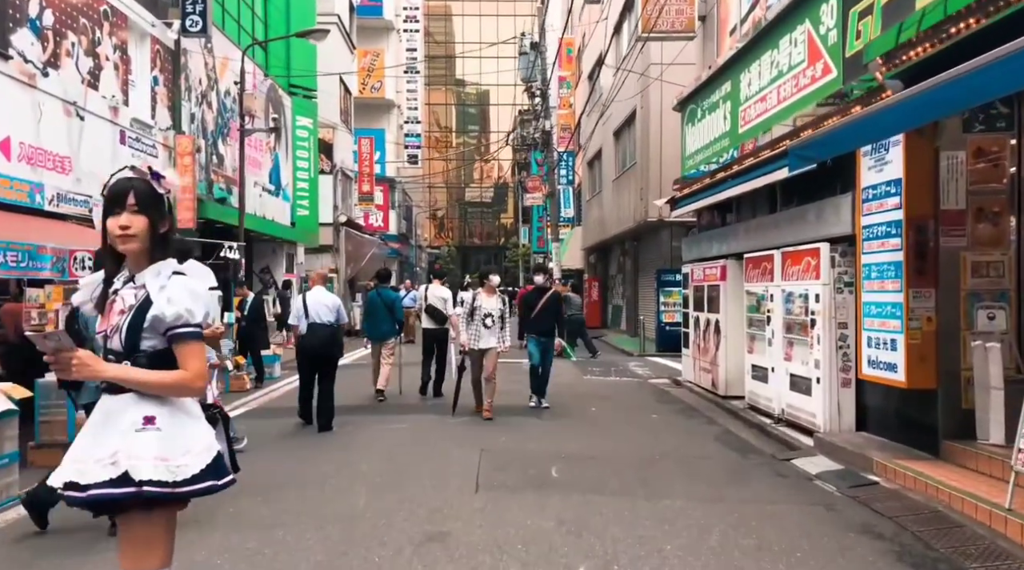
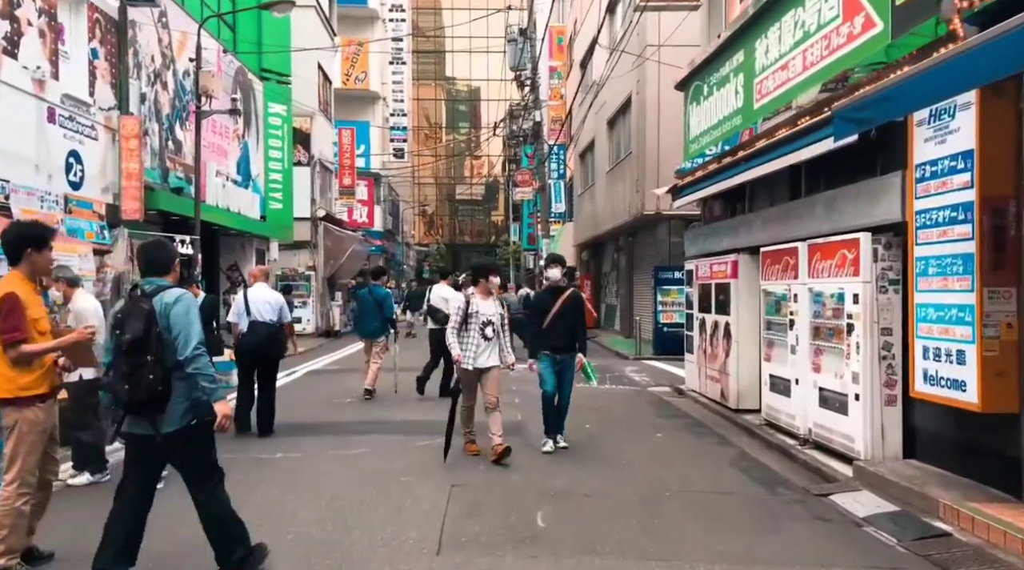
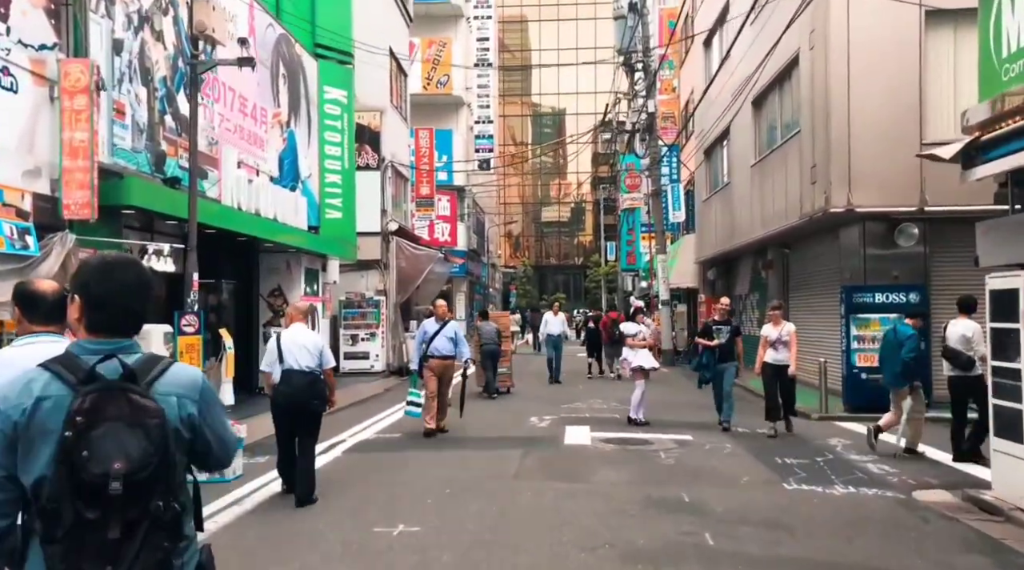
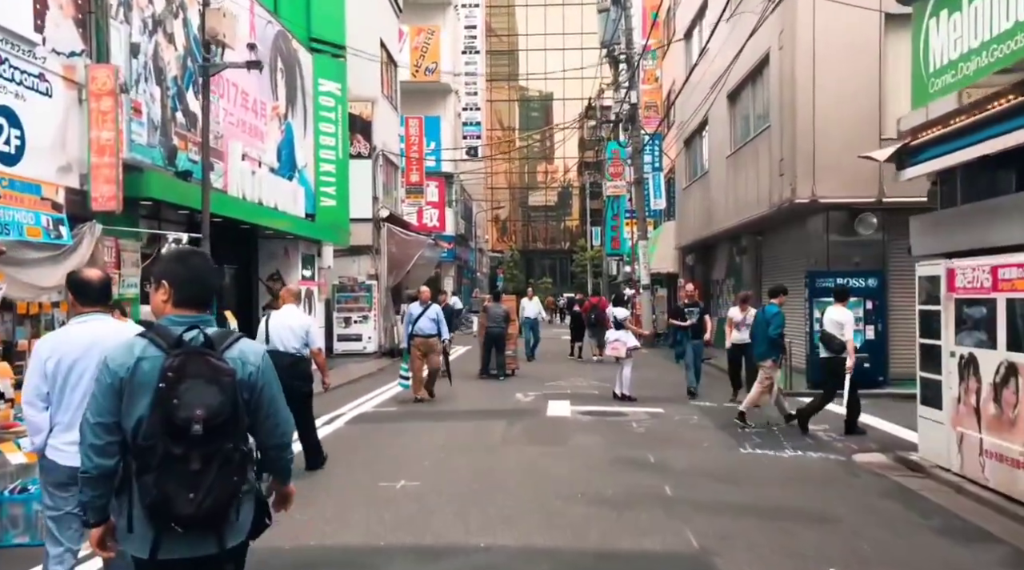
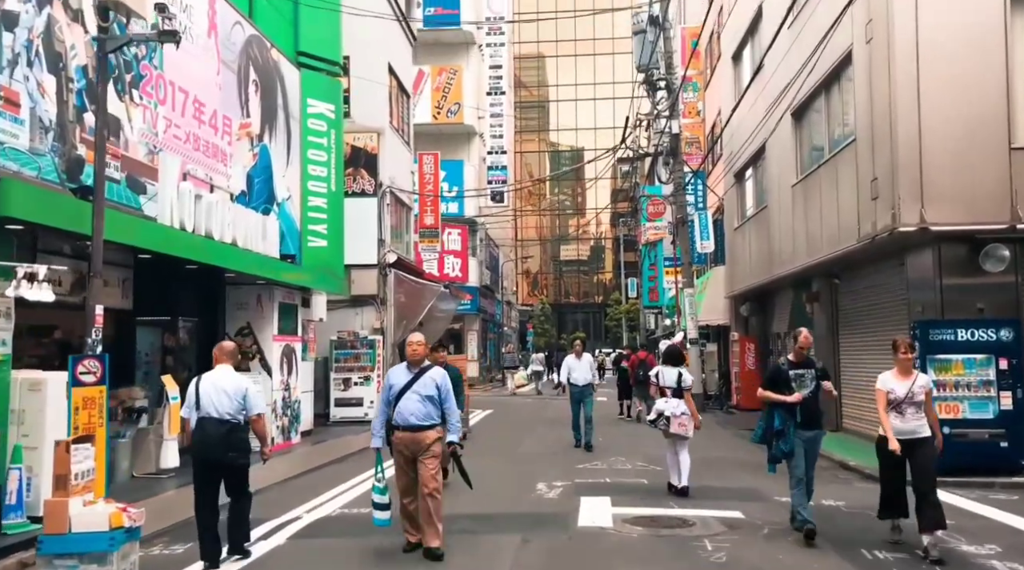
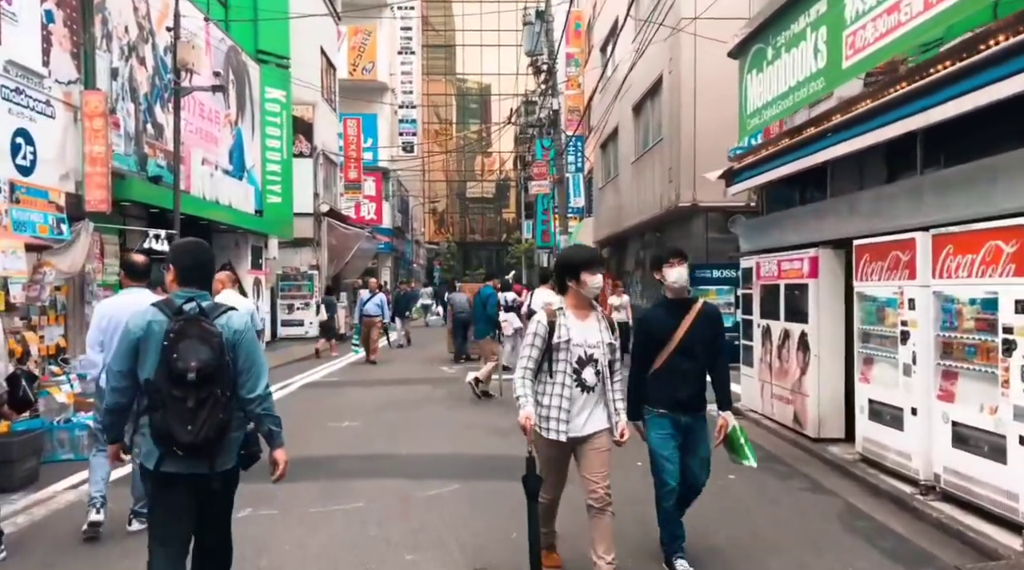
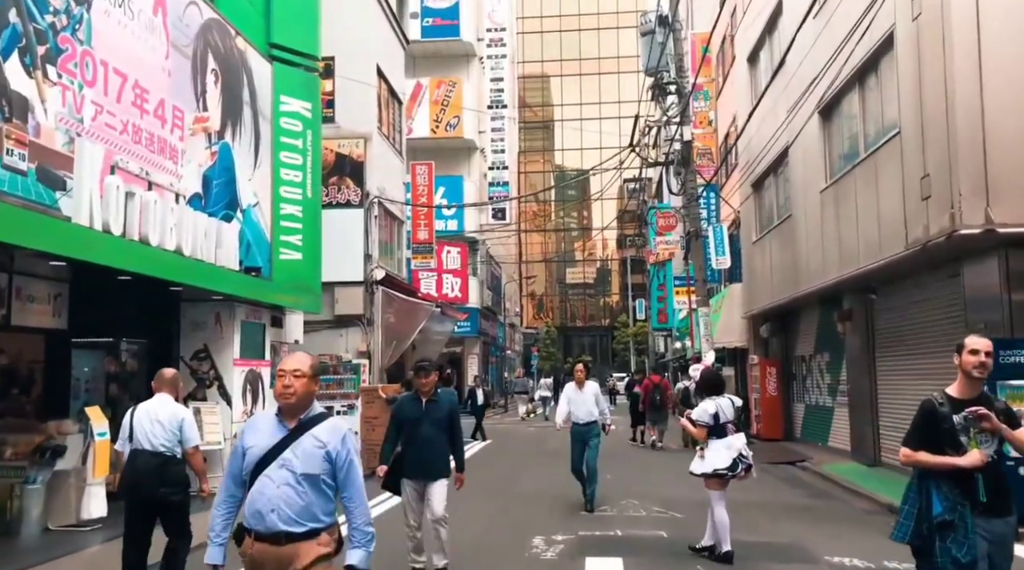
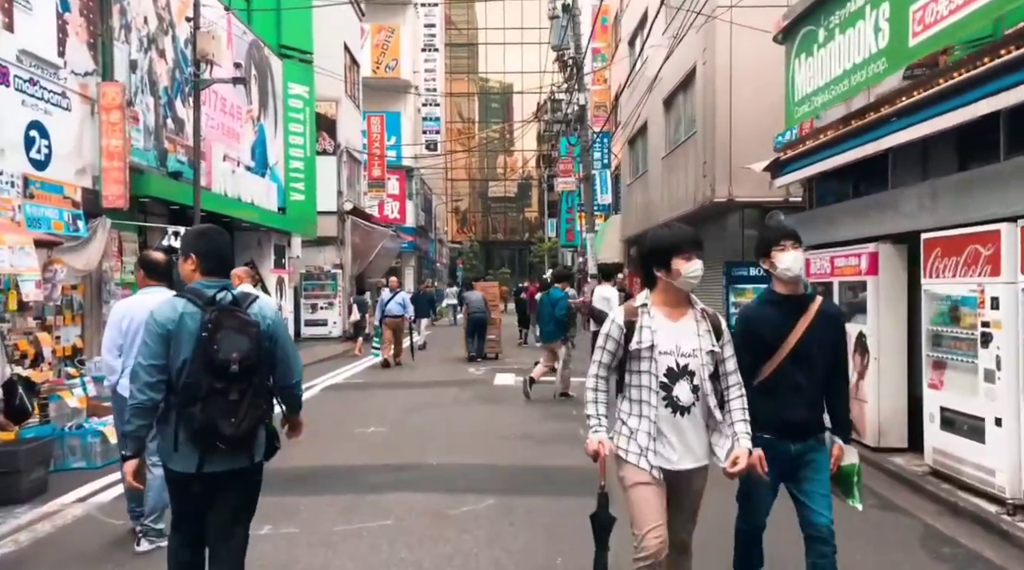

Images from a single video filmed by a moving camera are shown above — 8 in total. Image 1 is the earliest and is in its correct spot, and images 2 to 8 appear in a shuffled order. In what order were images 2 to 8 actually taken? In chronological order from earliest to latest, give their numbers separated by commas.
2, 6, 8, 4, 3, 5, 7
